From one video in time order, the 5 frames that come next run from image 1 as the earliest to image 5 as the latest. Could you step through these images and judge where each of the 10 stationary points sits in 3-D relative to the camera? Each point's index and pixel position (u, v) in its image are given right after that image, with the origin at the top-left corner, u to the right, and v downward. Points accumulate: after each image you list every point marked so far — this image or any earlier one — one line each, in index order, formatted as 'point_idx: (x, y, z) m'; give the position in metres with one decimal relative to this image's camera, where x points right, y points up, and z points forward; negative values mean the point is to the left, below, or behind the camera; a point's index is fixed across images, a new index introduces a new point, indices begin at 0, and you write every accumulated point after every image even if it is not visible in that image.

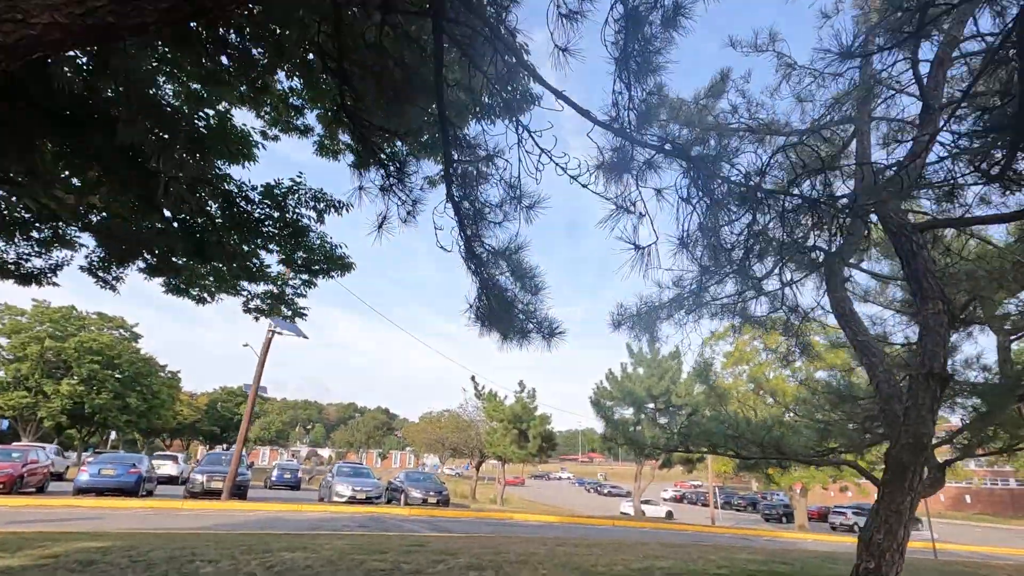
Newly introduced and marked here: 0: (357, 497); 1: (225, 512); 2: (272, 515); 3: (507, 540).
0: (-5.3, -7.1, +18.1) m
1: (-7.9, -6.1, +14.5) m
2: (-6.5, -6.1, +14.3) m
3: (-0.1, -5.2, +10.9) m
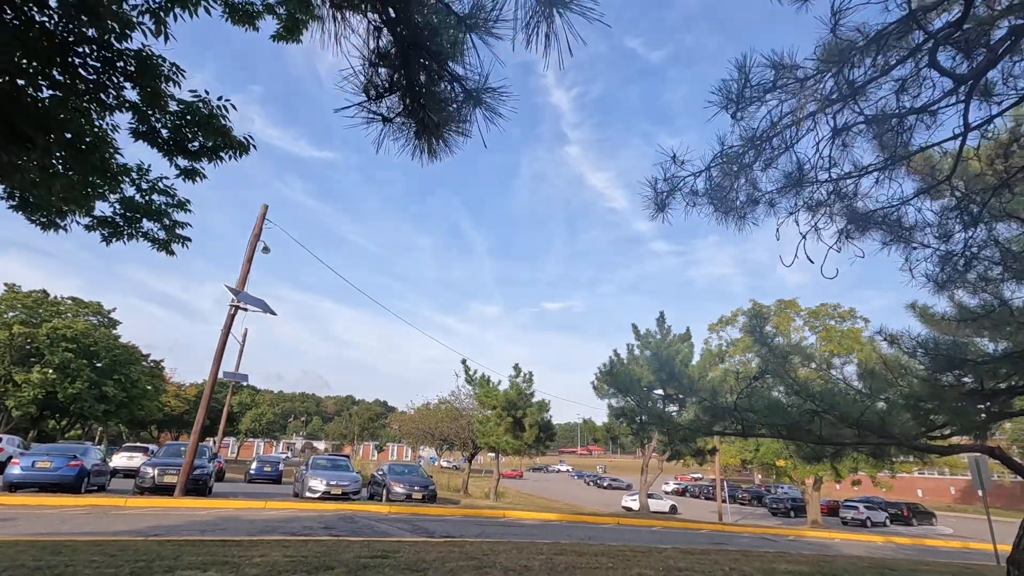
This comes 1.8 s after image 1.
0: (-5.5, -6.2, +16.2) m
1: (-8.1, -5.3, +12.6) m
2: (-6.7, -5.2, +12.4) m
3: (-0.3, -4.4, +9.0) m
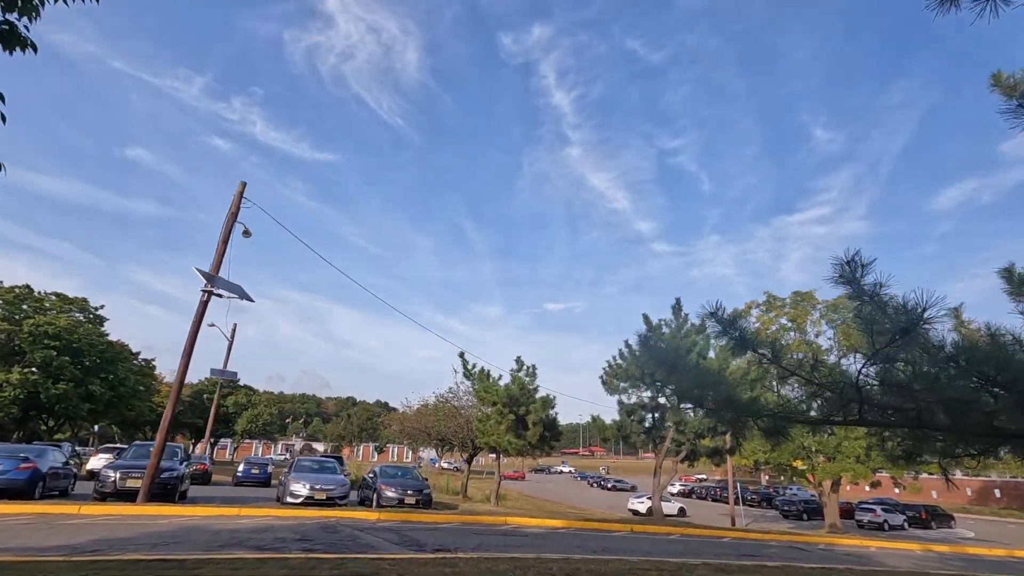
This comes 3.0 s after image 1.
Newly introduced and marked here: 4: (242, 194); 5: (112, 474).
0: (-5.4, -5.8, +14.7) m
1: (-8.0, -4.8, +11.2) m
2: (-6.6, -4.8, +10.9) m
3: (-0.2, -4.0, +7.5) m
4: (-7.7, +2.7, +15.3) m
5: (-9.7, -4.5, +13.0) m
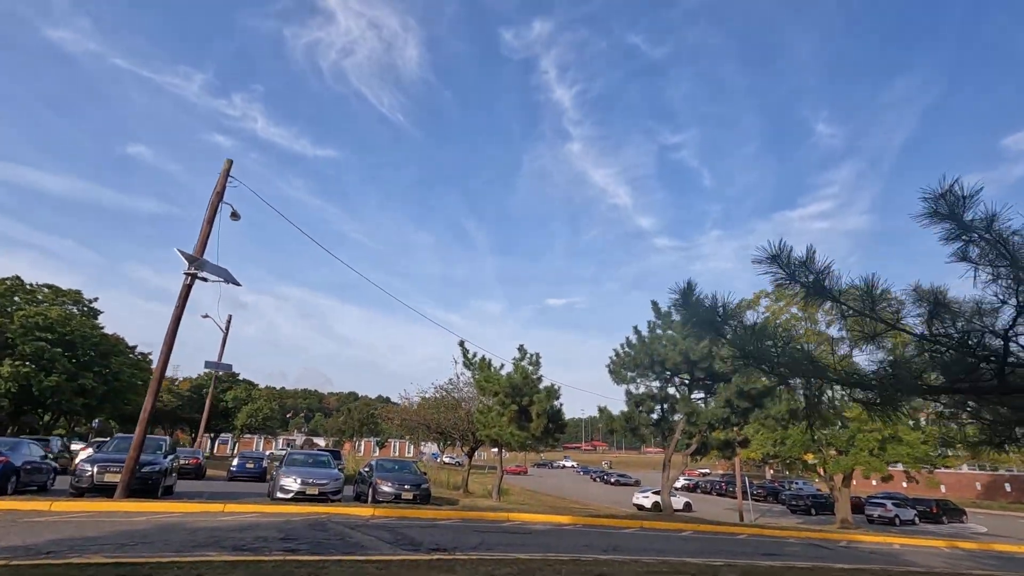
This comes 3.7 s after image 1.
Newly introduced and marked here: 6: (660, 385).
0: (-5.3, -5.4, +13.9) m
1: (-7.9, -4.4, +10.4) m
2: (-6.6, -4.4, +10.1) m
3: (-0.2, -3.6, +6.7) m
4: (-7.7, +3.1, +14.4) m
5: (-9.7, -4.1, +12.2) m
6: (+4.6, -3.0, +16.5) m
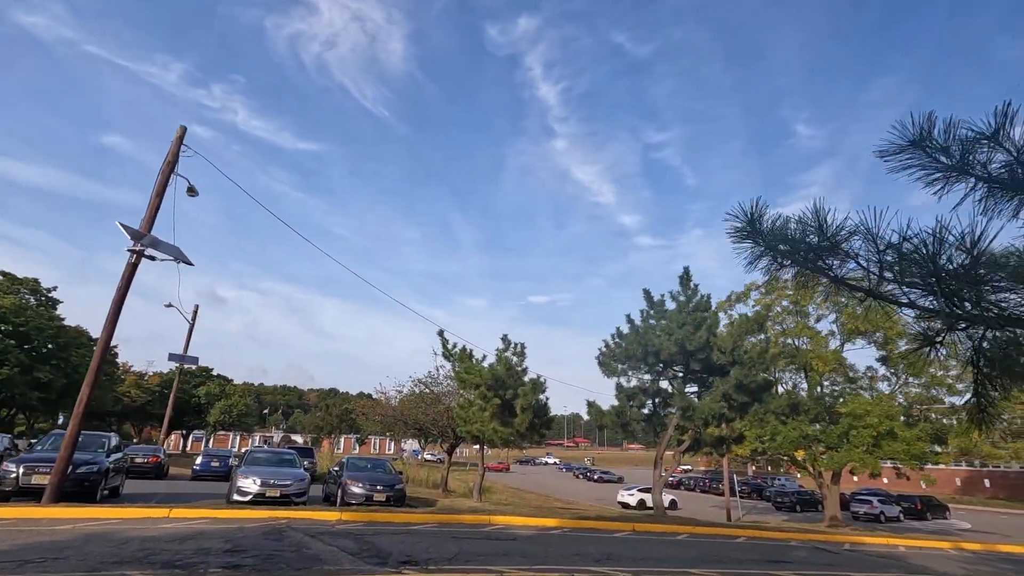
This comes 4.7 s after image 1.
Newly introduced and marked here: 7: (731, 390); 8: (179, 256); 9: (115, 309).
0: (-5.7, -4.9, +12.6) m
1: (-8.3, -4.0, +9.0) m
2: (-6.9, -4.0, +8.8) m
3: (-0.4, -3.2, +5.5) m
4: (-8.1, +3.6, +13.0) m
5: (-10.0, -3.7, +10.8) m
6: (+4.1, -2.6, +15.5) m
7: (+5.9, -2.7, +14.3) m
8: (-8.2, +0.8, +13.2) m
9: (-8.8, -0.5, +11.9) m
